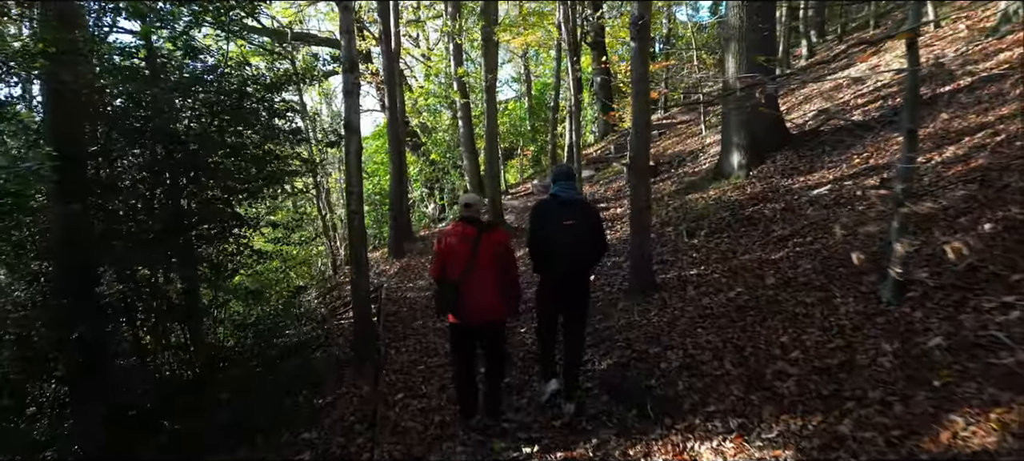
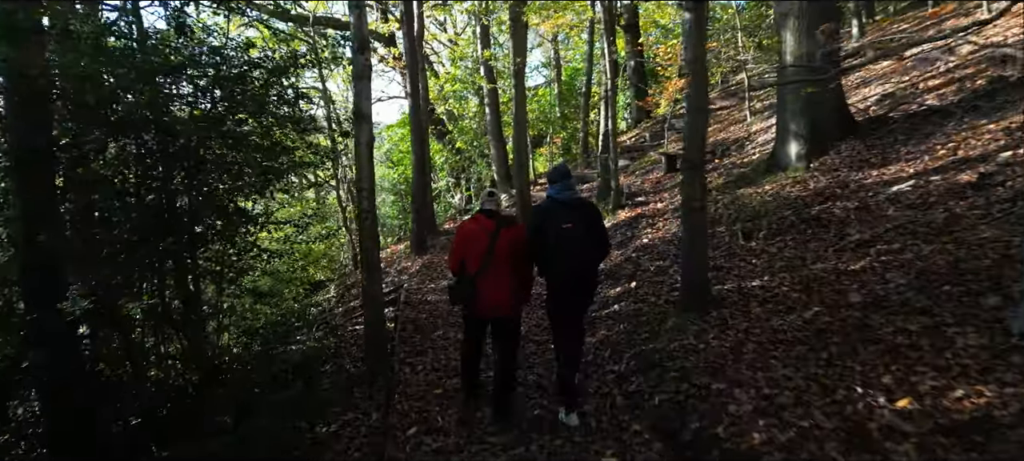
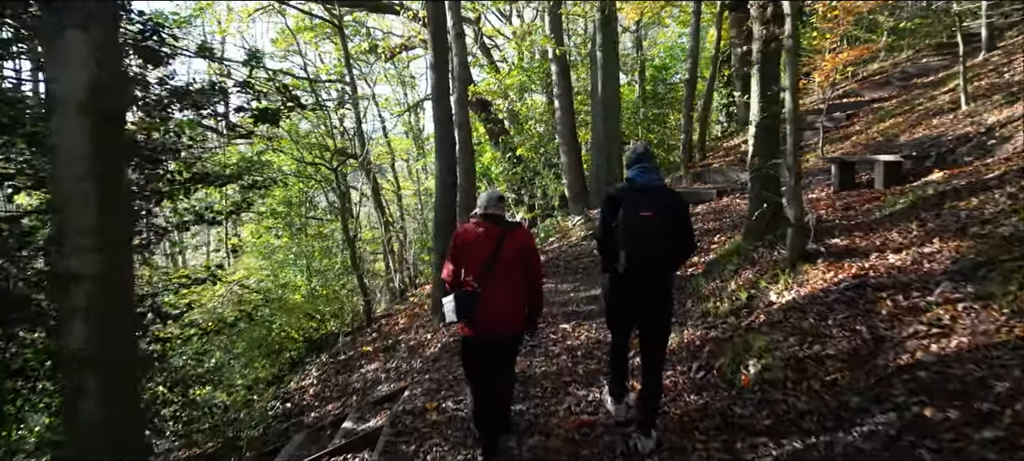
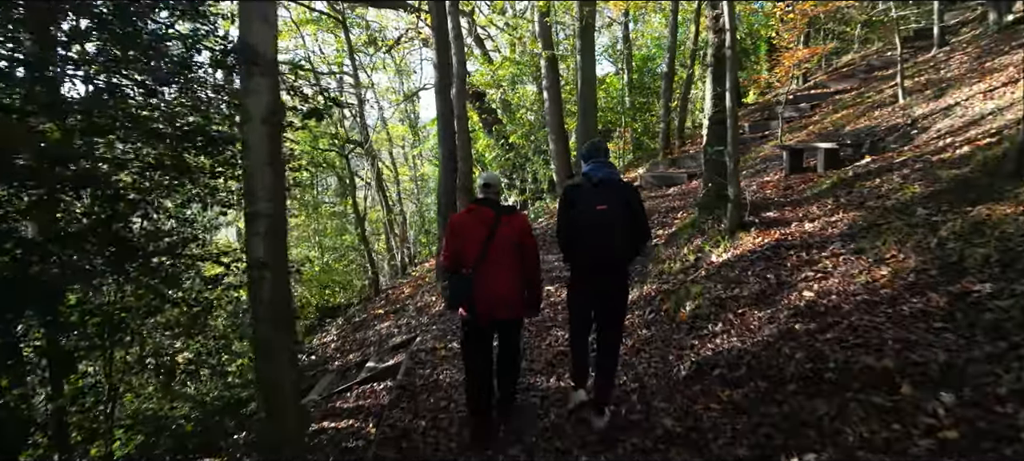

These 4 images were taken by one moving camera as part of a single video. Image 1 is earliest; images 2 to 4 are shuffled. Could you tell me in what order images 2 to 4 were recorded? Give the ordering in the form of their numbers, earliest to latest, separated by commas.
2, 4, 3
